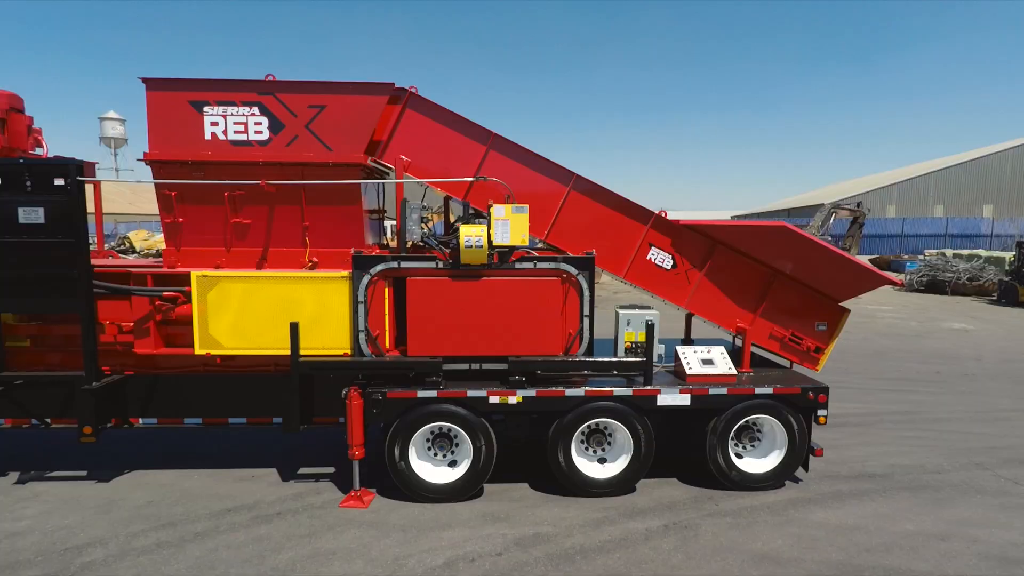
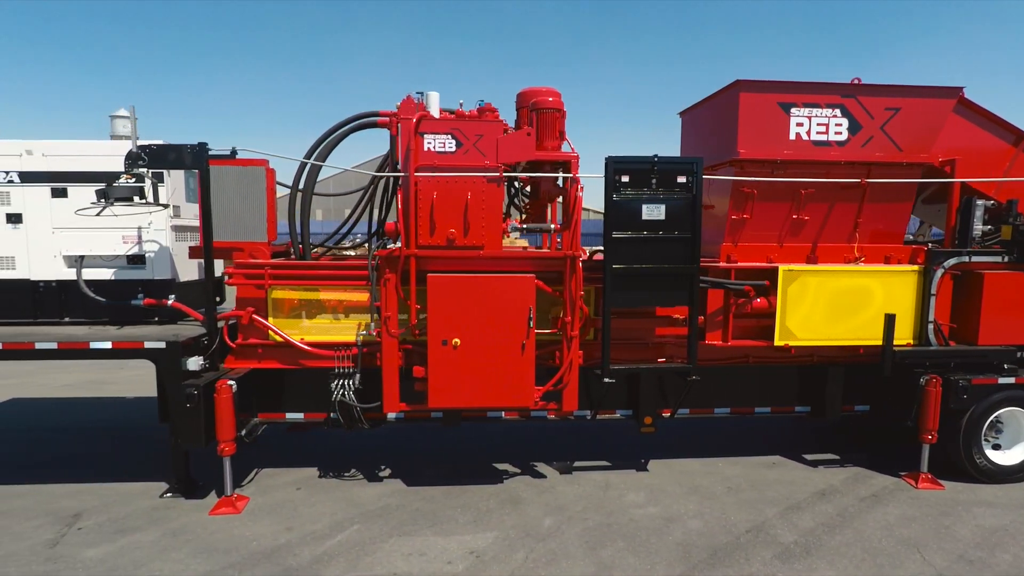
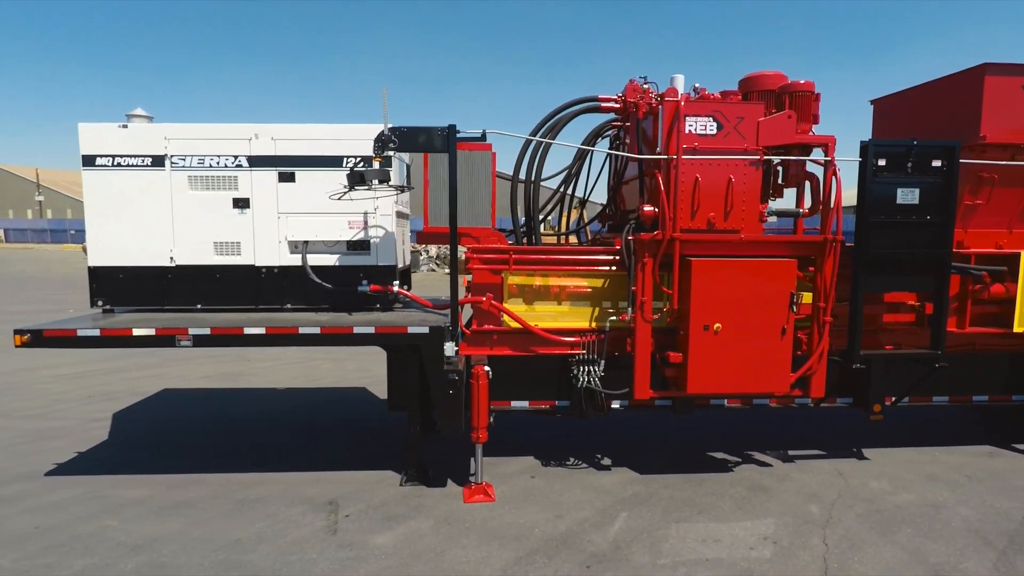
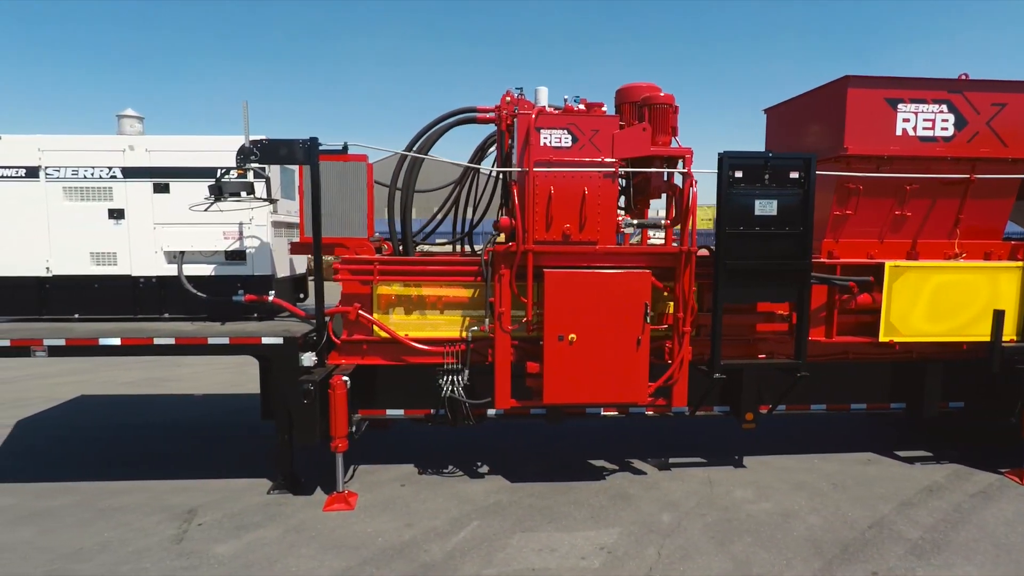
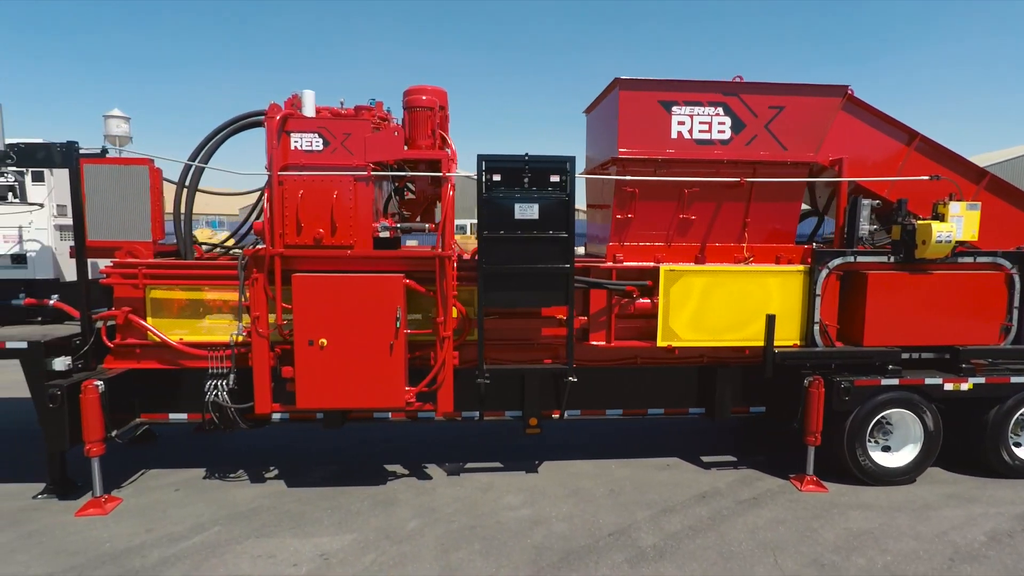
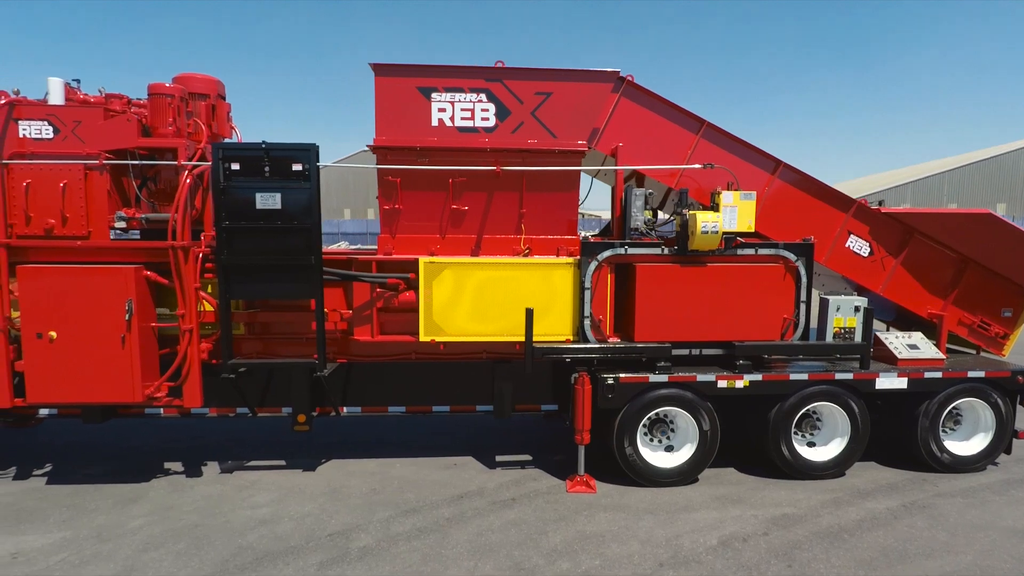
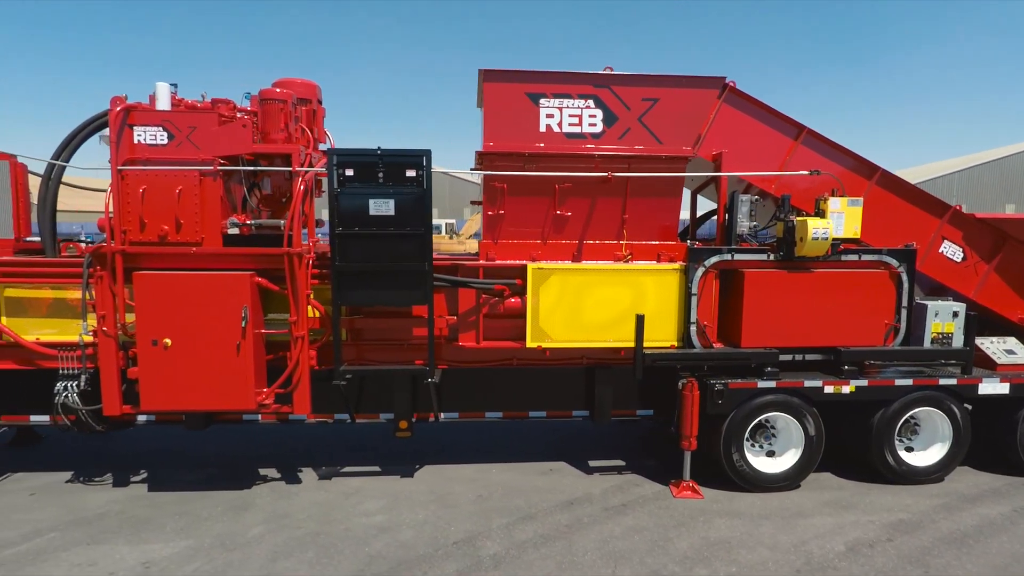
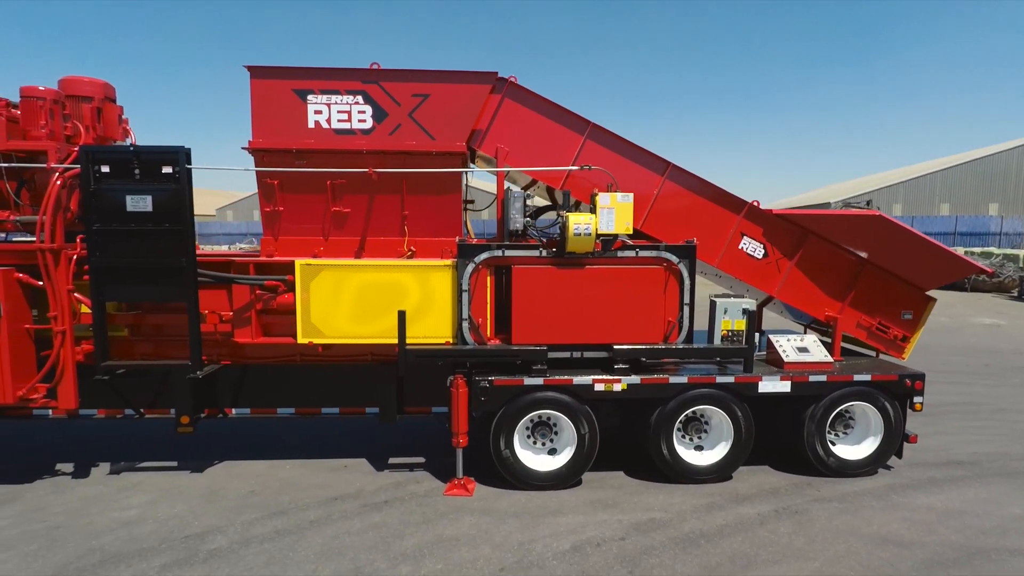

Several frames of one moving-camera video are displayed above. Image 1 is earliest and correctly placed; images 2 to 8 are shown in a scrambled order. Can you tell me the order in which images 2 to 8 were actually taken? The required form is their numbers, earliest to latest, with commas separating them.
8, 6, 7, 5, 2, 4, 3
